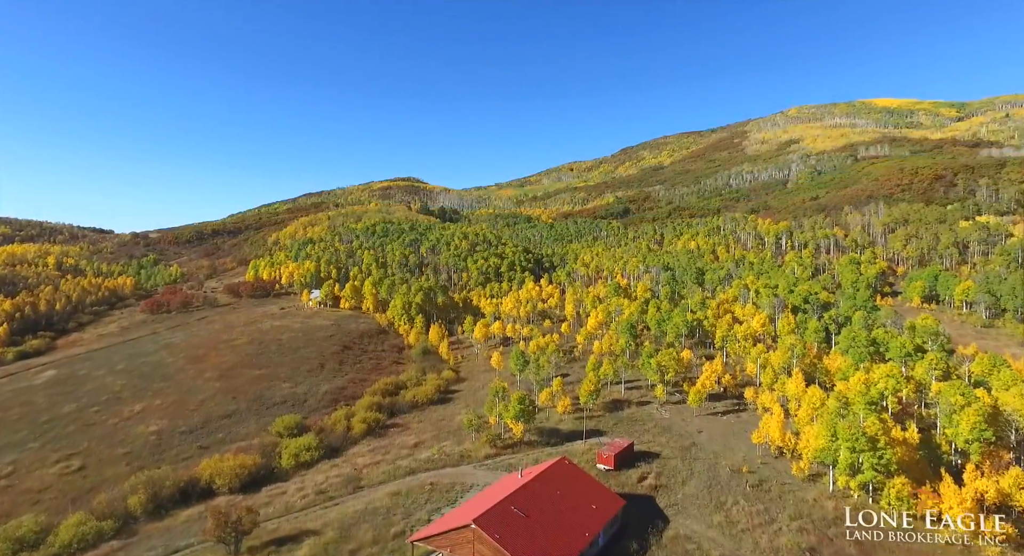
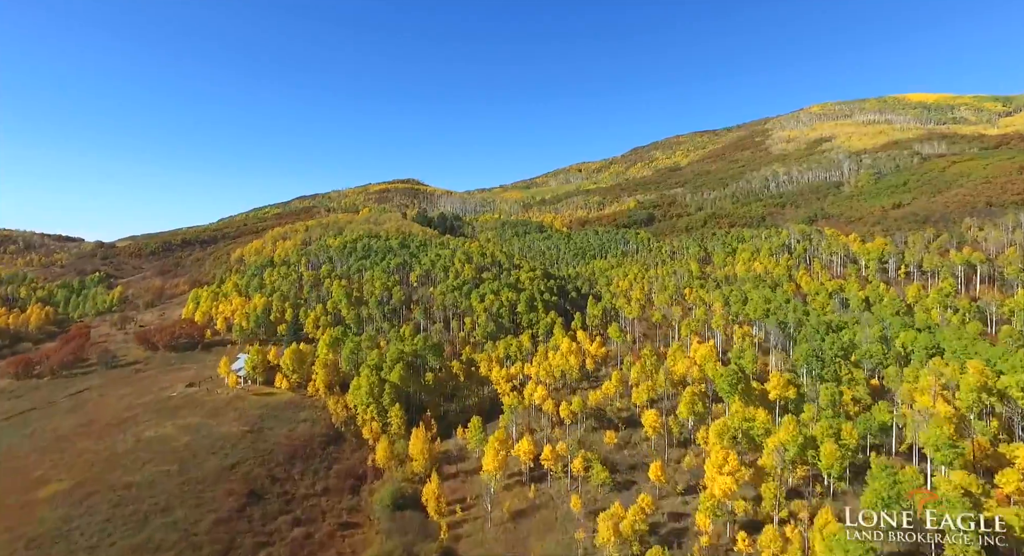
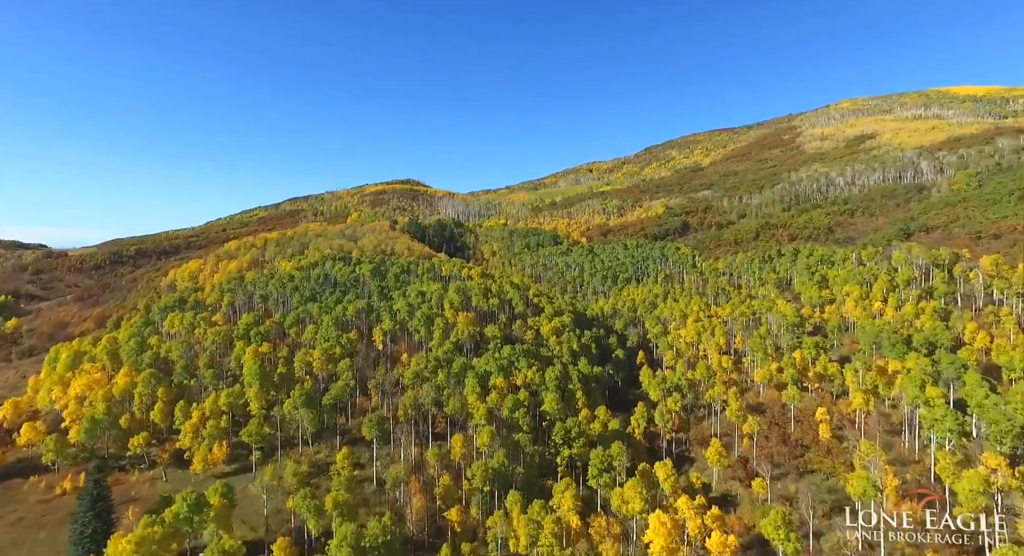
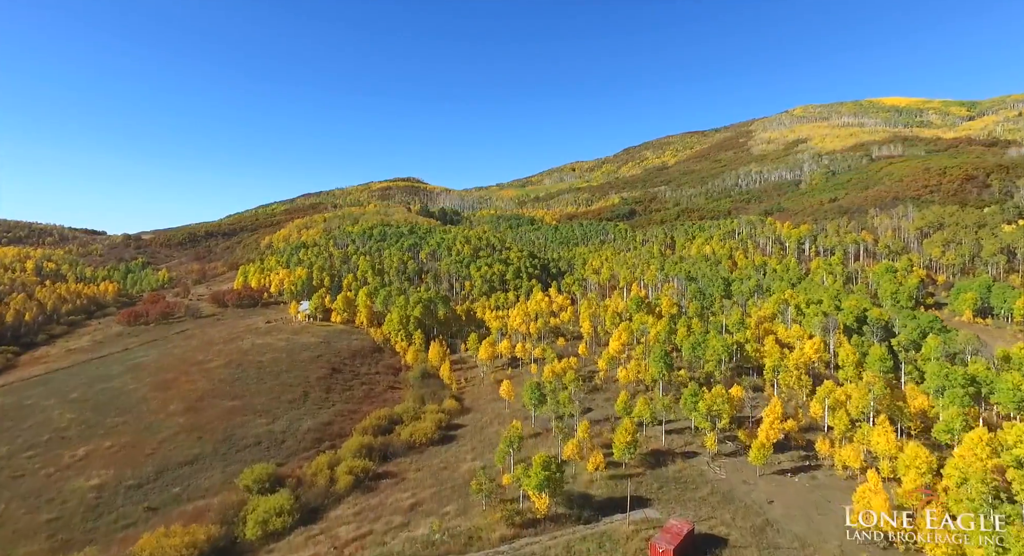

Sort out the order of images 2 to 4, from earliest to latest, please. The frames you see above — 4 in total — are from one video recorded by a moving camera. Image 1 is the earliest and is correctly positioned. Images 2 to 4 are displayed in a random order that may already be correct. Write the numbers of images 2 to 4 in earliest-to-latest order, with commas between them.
4, 2, 3
